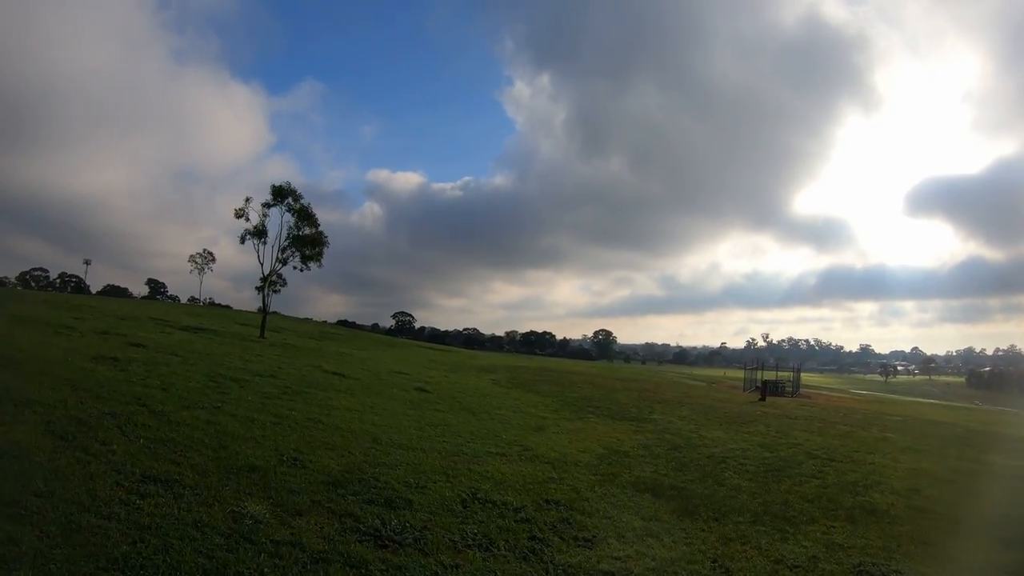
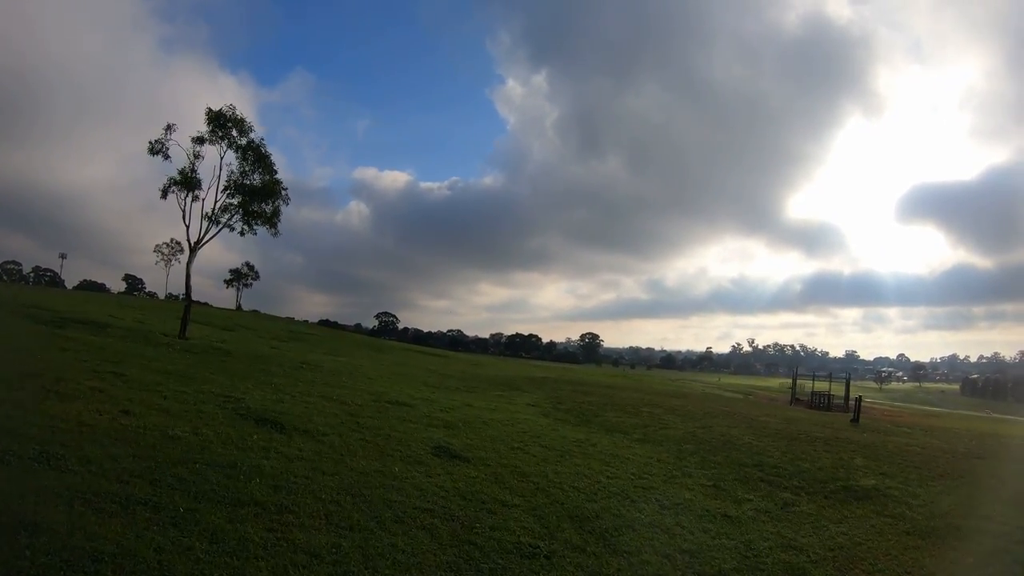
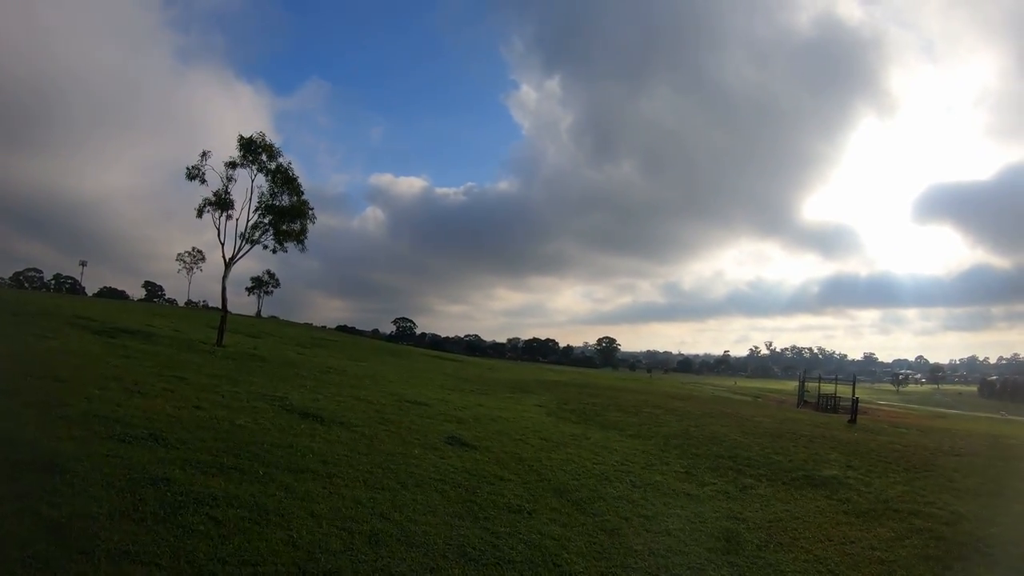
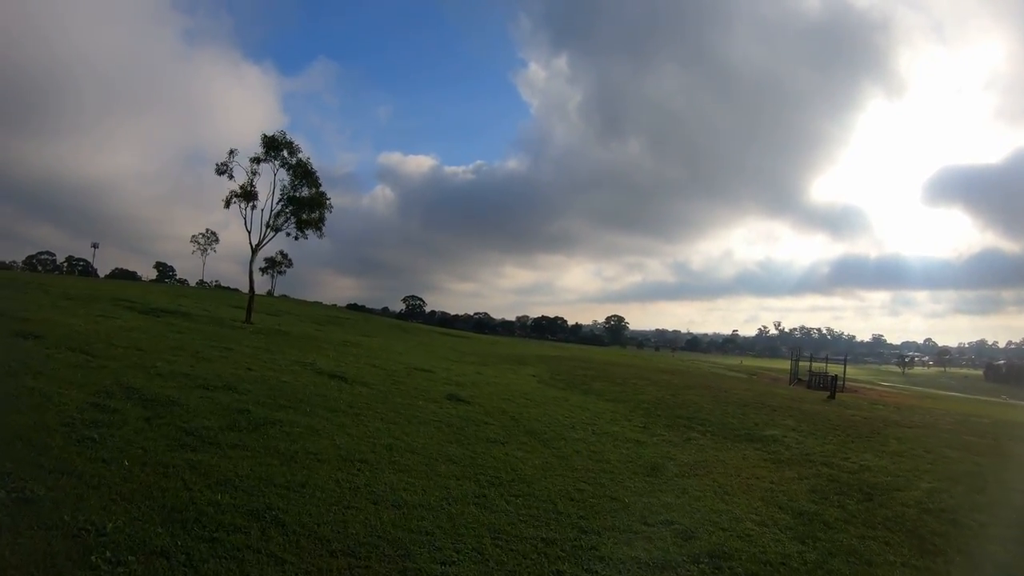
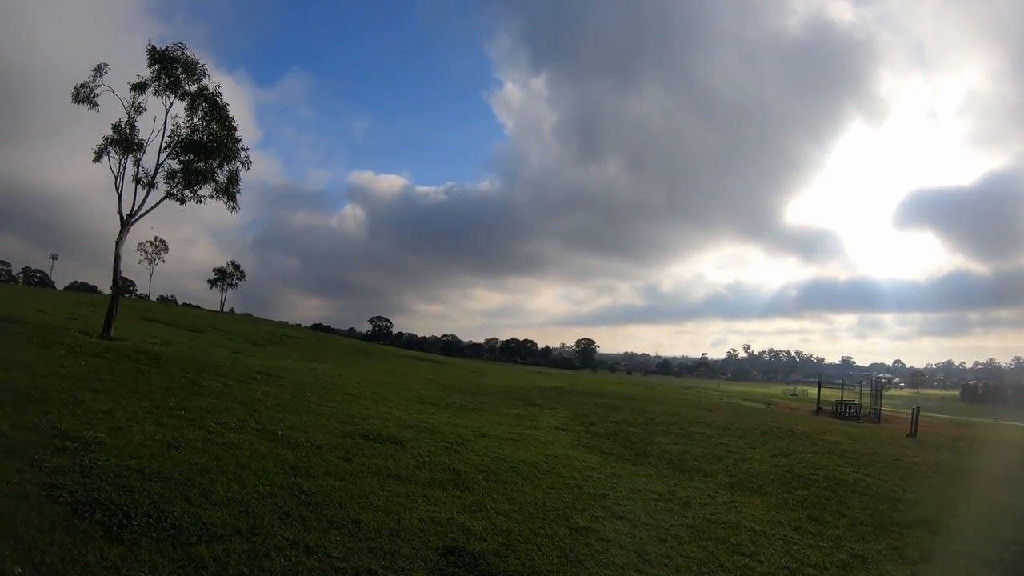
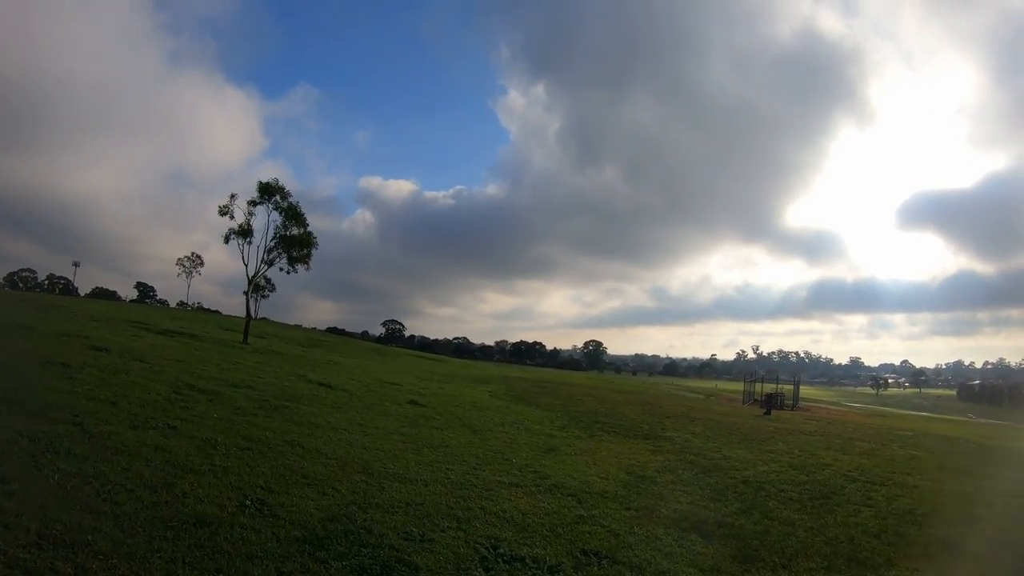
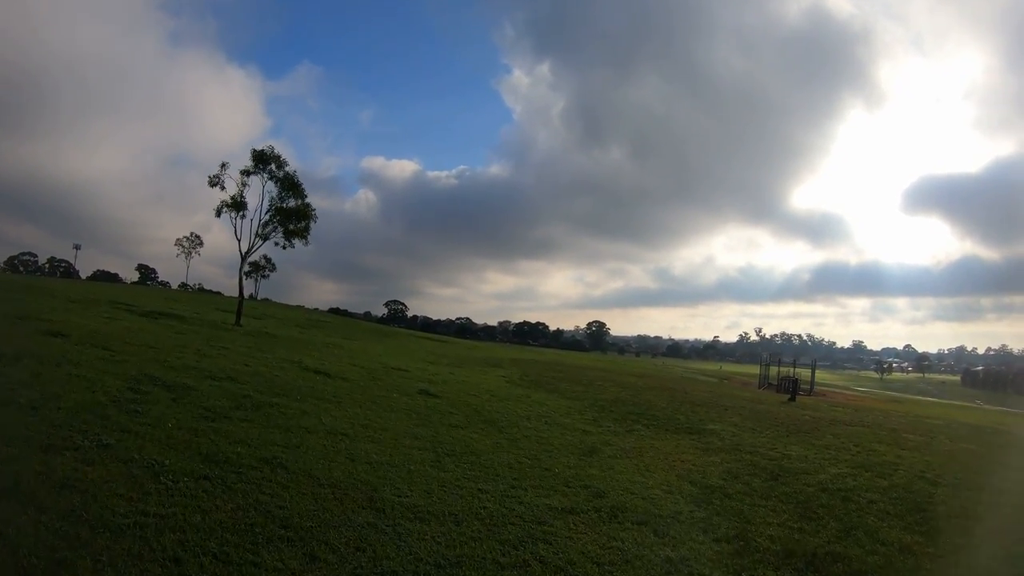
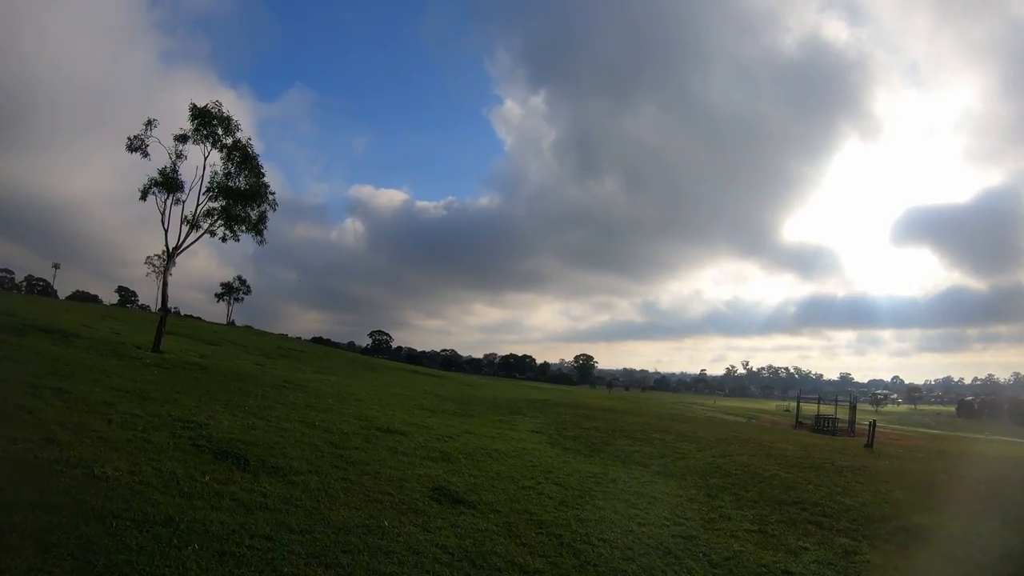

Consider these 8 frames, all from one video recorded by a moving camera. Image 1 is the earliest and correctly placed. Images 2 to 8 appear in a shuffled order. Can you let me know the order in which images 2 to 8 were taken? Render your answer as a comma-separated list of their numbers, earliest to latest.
6, 7, 4, 3, 2, 8, 5
